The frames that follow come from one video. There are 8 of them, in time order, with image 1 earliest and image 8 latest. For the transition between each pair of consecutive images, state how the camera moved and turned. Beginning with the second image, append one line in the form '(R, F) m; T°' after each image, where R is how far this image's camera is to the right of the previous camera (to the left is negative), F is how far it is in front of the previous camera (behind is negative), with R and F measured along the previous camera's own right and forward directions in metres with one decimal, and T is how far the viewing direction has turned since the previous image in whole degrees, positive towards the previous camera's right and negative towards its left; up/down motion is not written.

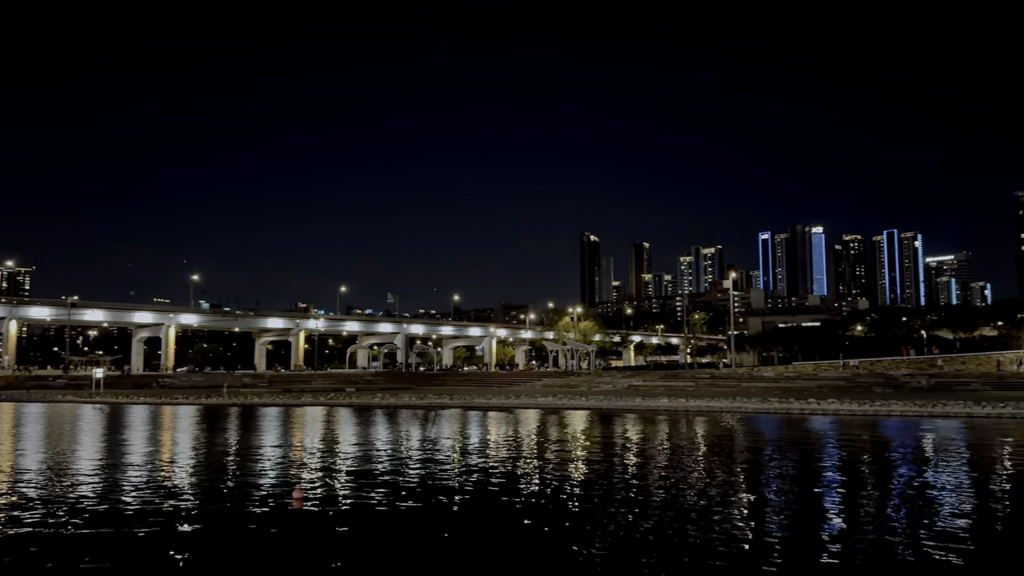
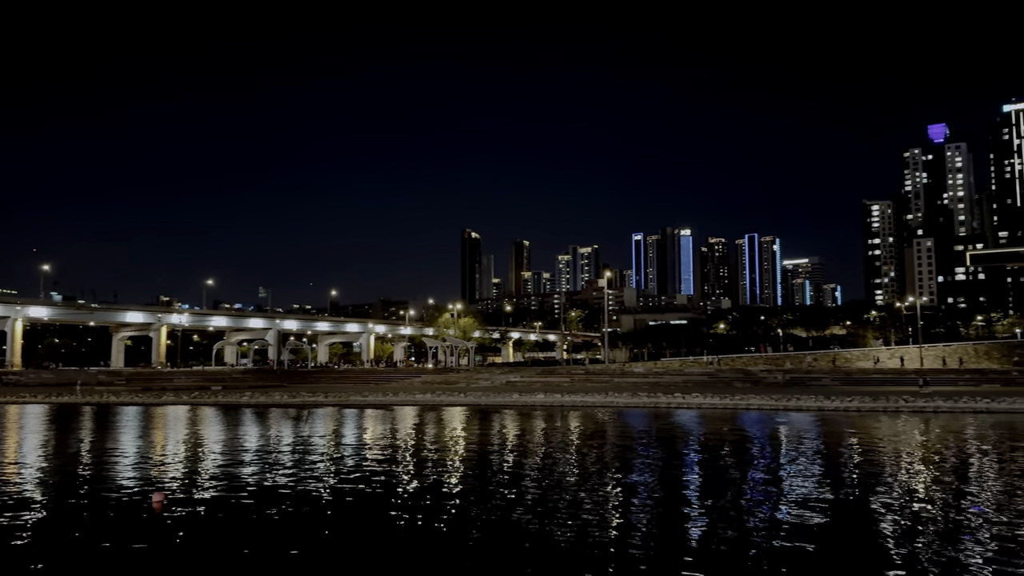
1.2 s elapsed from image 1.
(-1.5, +0.4) m; +9°
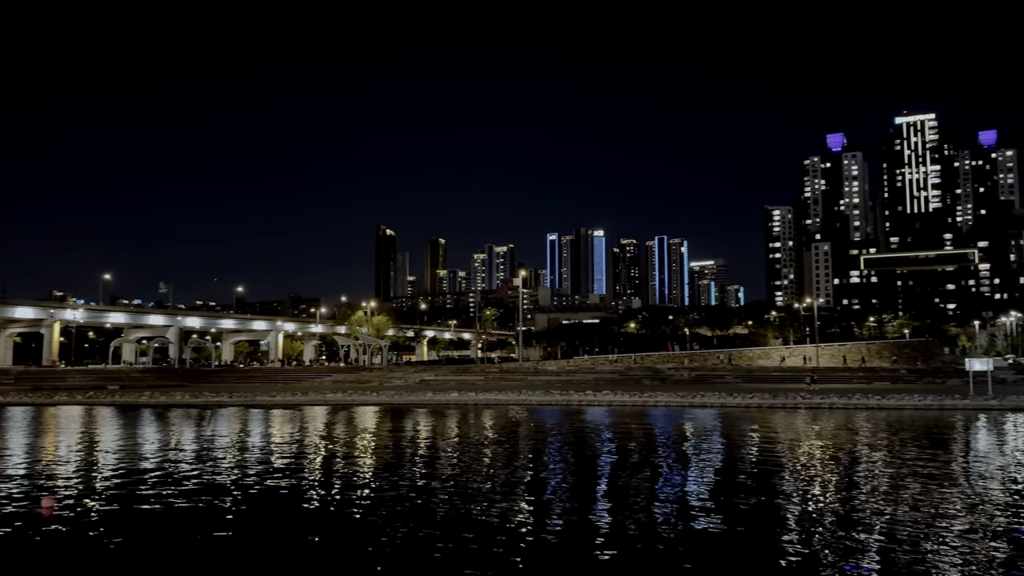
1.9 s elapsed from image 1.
(0.0, +0.2) m; +6°
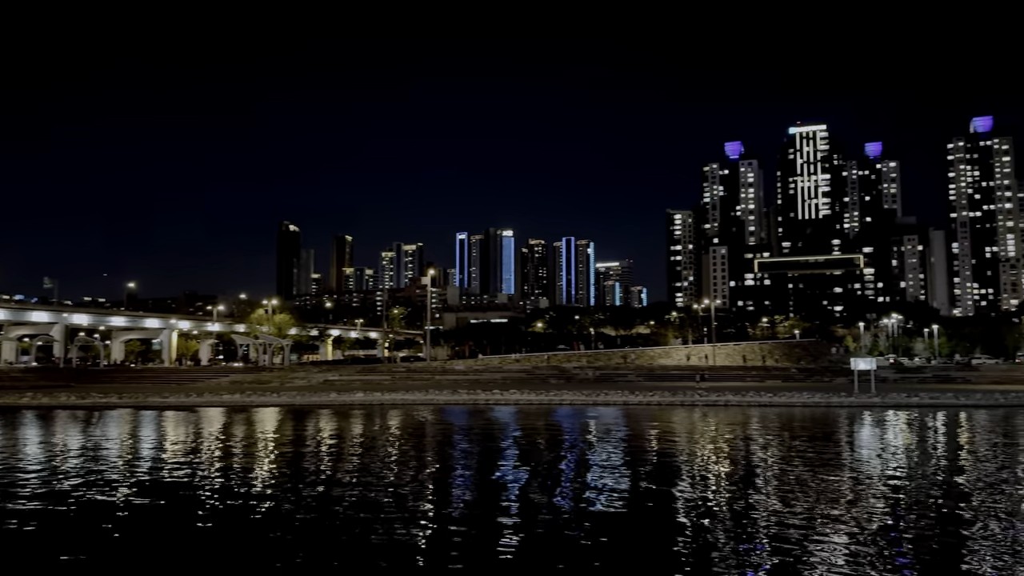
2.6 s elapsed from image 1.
(+0.1, 0.0) m; +7°
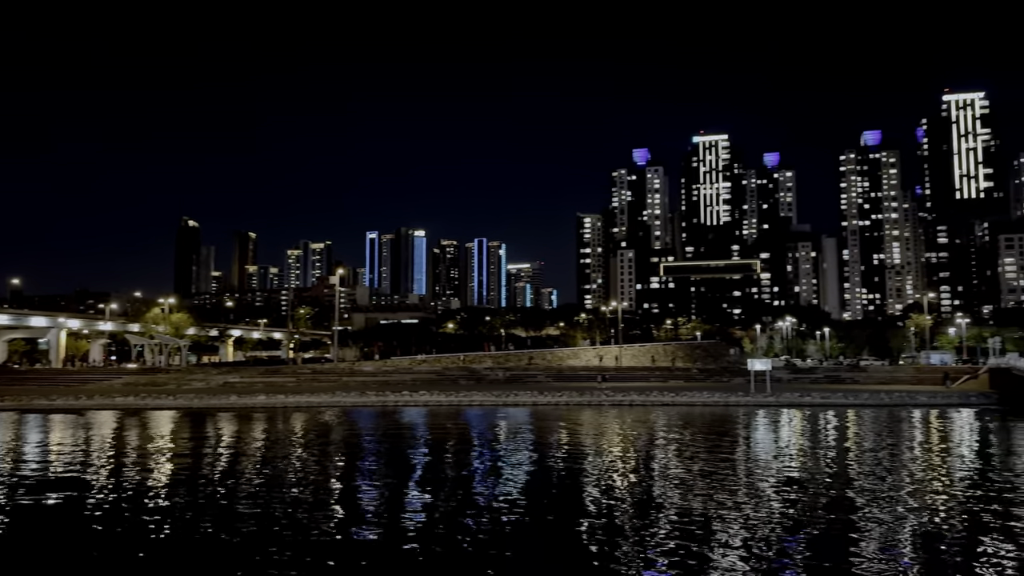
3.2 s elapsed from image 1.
(0.0, +0.2) m; +7°
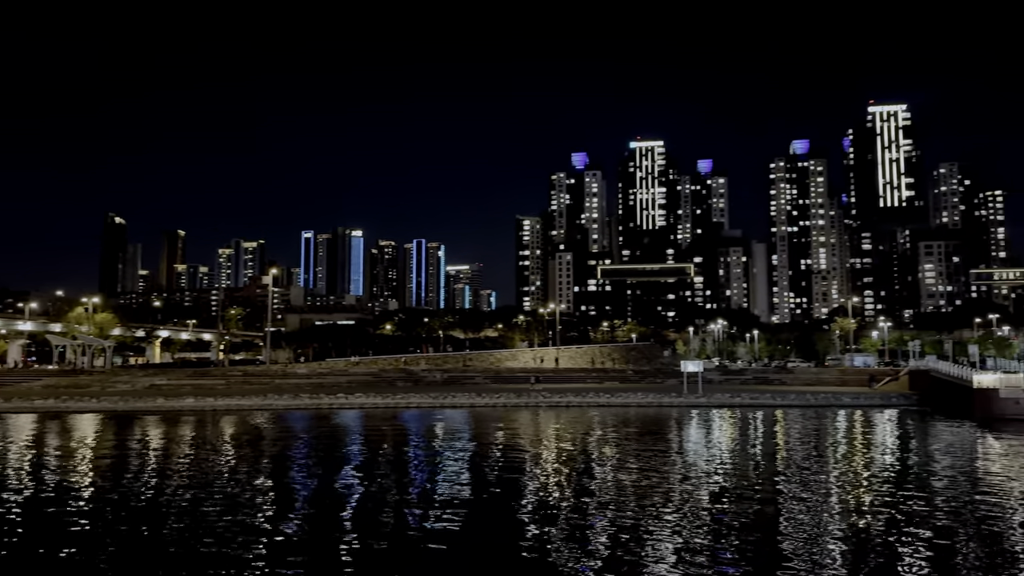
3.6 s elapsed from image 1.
(0.0, 0.0) m; +5°
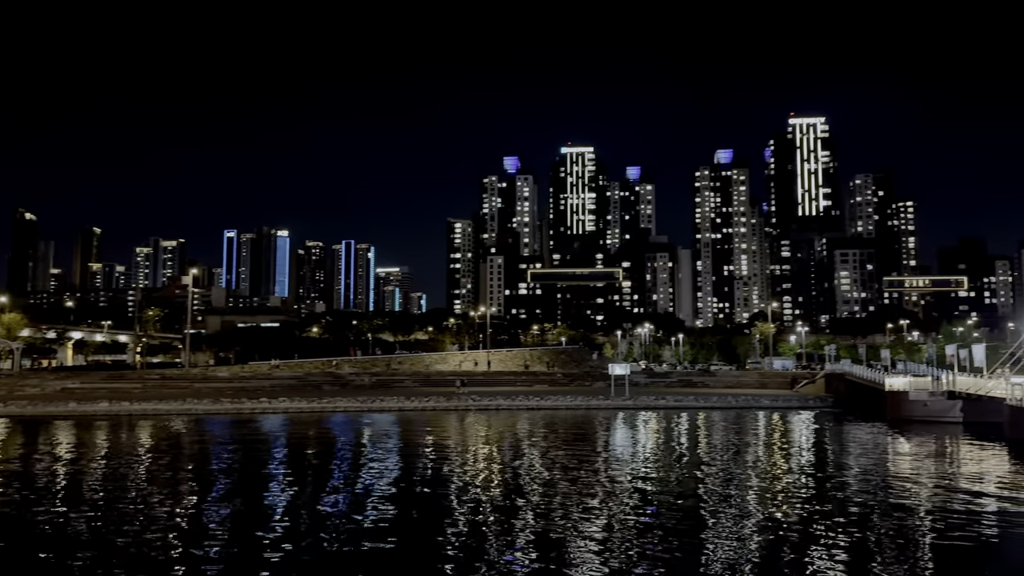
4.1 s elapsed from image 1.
(0.0, +0.1) m; +5°
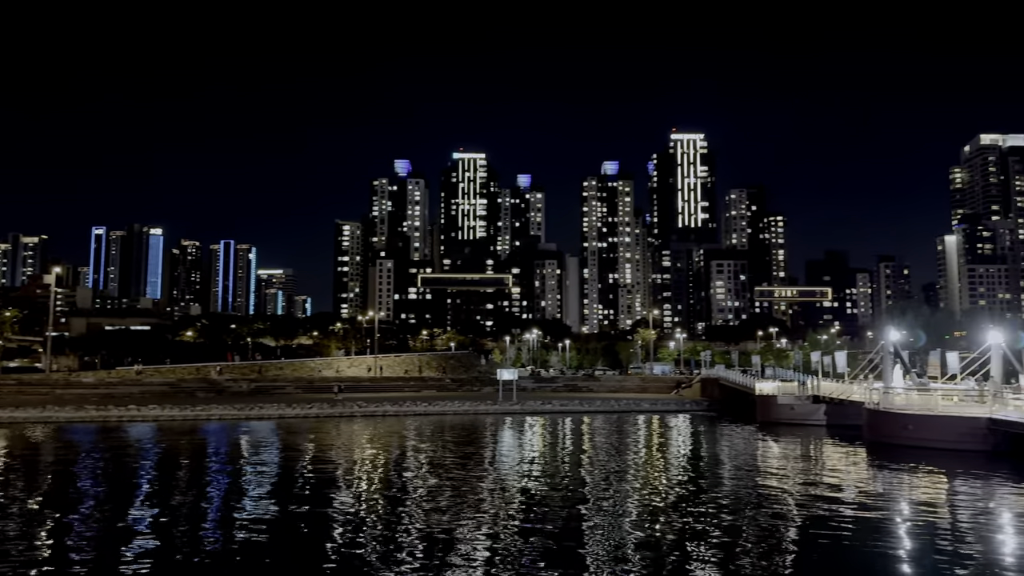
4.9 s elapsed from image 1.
(+0.1, +0.2) m; +8°
